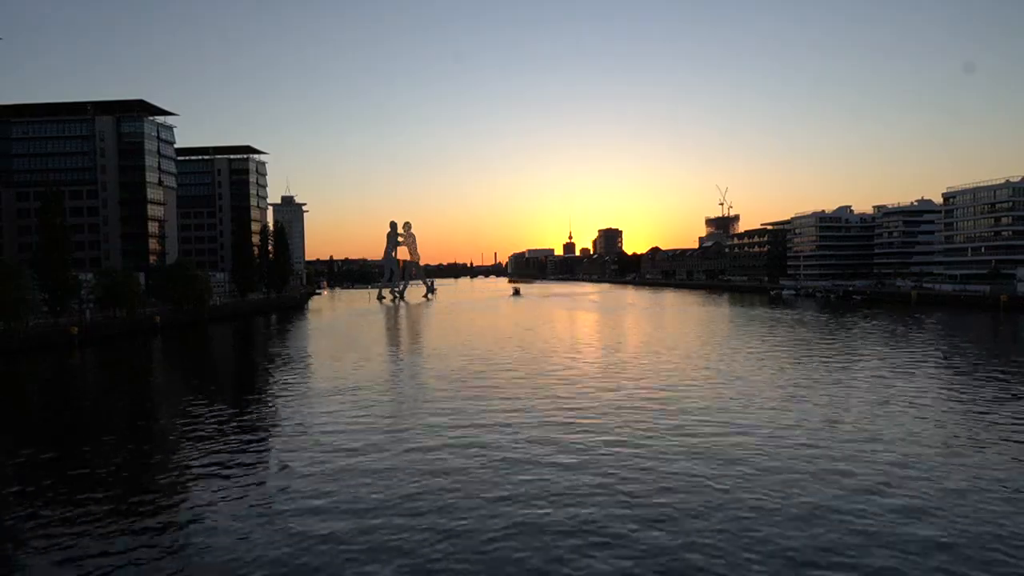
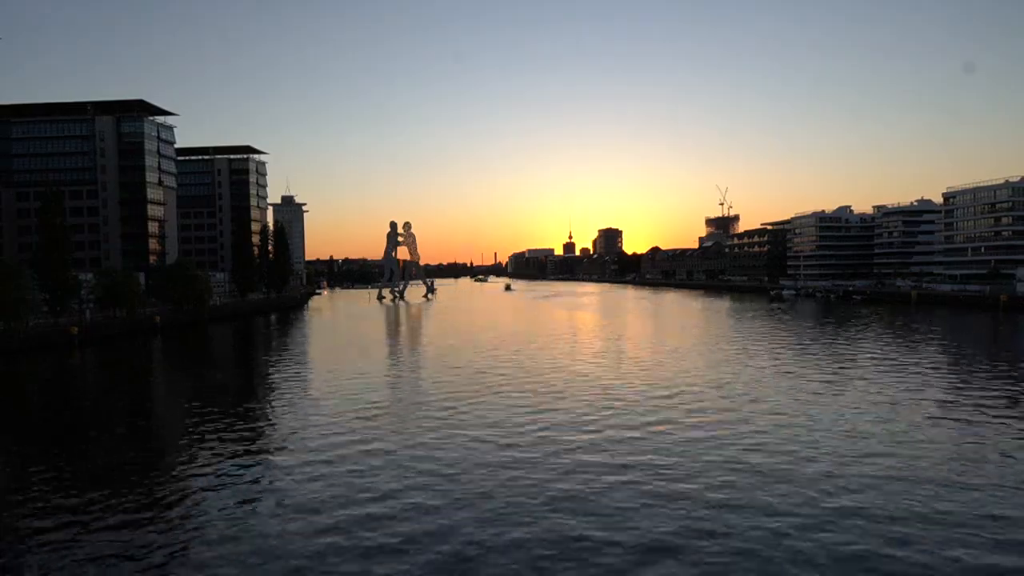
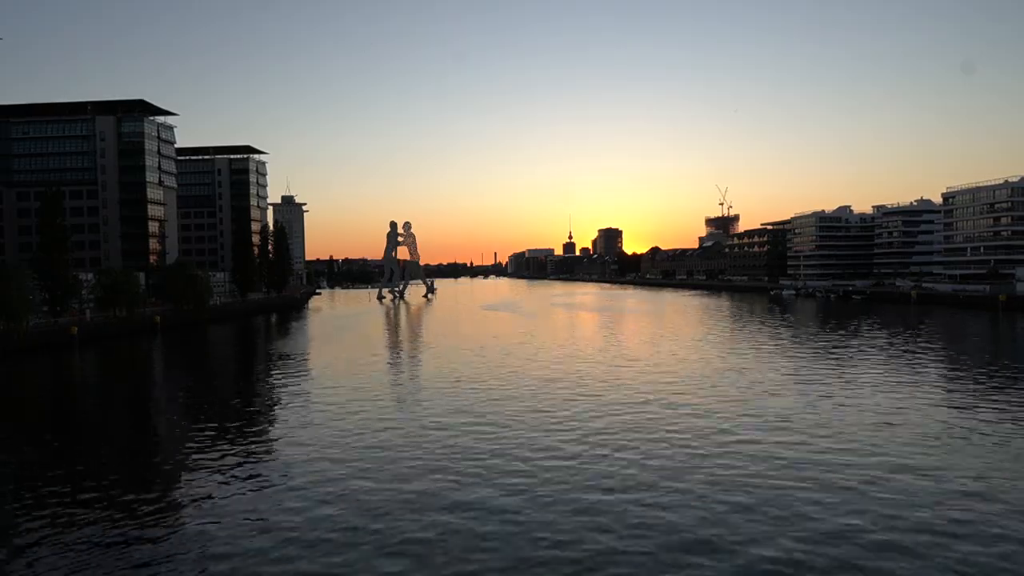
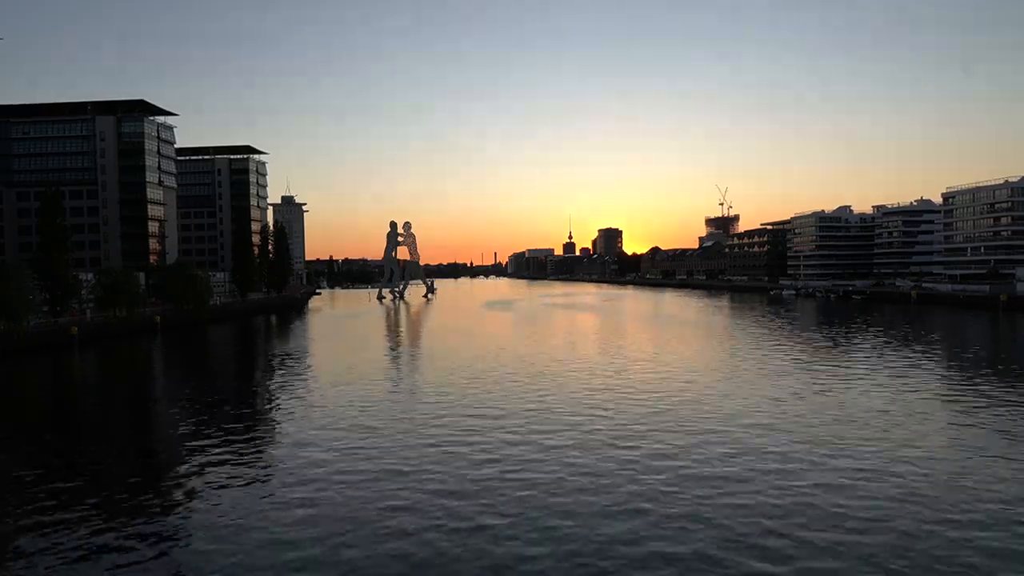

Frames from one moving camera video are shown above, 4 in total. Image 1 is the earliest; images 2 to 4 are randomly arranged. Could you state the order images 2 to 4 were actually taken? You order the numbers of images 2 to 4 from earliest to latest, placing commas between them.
2, 3, 4
